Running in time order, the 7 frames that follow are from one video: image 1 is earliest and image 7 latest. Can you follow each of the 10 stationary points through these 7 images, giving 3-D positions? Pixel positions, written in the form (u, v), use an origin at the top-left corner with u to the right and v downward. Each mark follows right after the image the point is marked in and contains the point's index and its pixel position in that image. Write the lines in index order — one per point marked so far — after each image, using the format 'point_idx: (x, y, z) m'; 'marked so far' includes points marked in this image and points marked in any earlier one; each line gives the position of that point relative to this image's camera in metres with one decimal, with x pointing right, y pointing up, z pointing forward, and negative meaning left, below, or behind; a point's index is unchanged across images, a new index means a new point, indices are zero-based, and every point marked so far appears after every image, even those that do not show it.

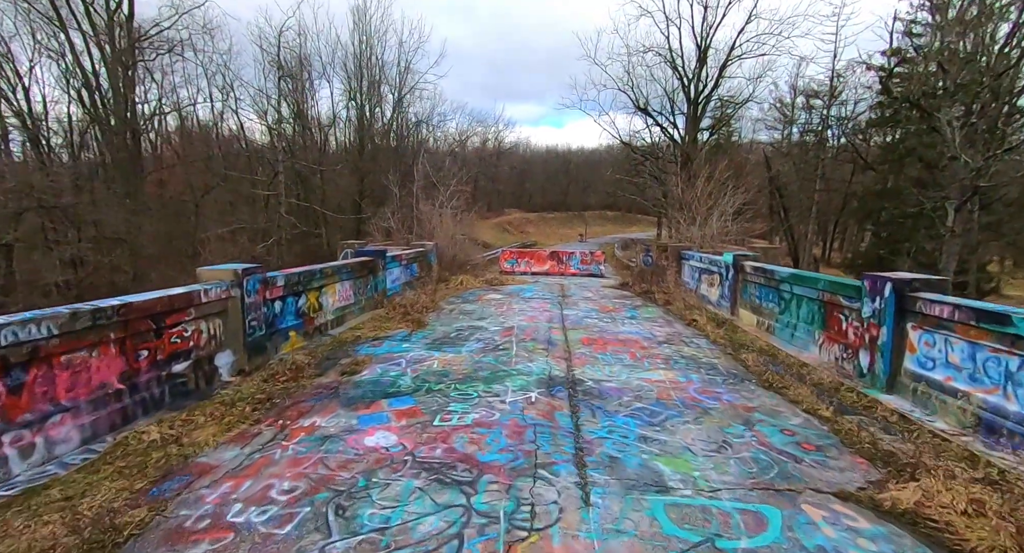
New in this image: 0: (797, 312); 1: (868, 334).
0: (+3.7, -0.5, +7.3) m
1: (+3.4, -0.6, +5.5) m
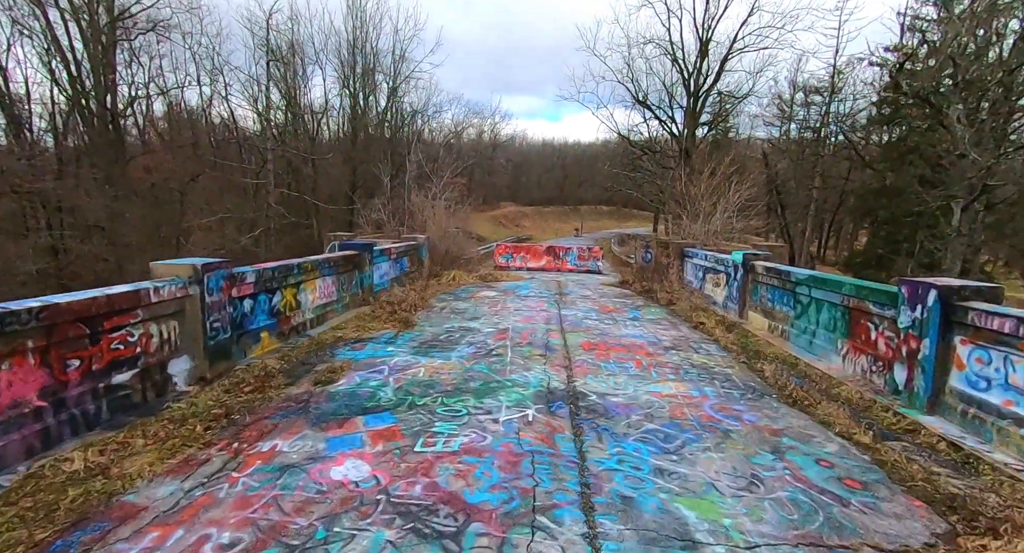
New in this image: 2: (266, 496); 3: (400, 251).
0: (+3.6, -0.5, +6.8) m
1: (+3.4, -0.6, +4.9) m
2: (-1.3, -1.1, +2.9) m
3: (-2.3, +0.5, +11.8) m
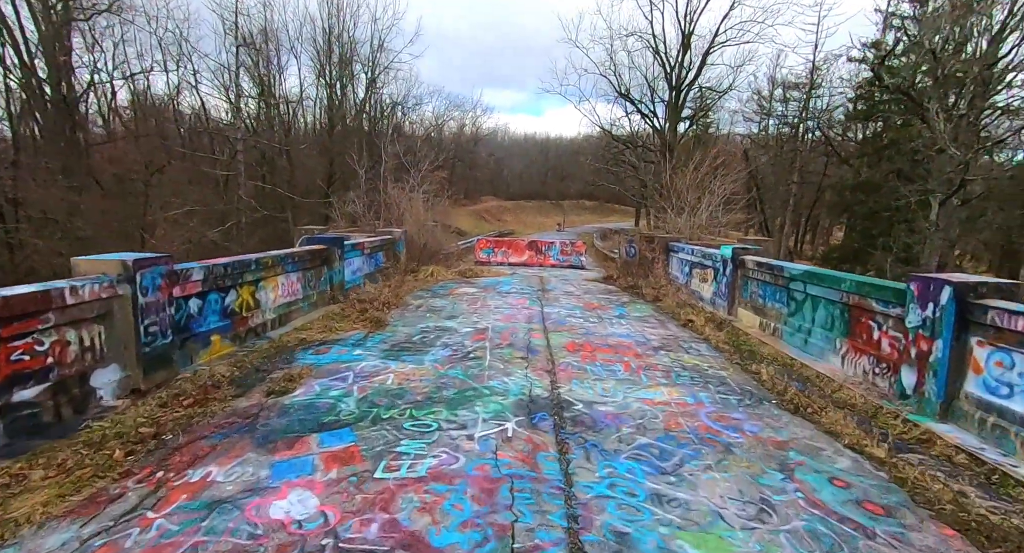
0: (+3.4, -0.4, +6.4) m
1: (+3.2, -0.6, +4.5) m
2: (-1.4, -1.1, +2.4) m
3: (-2.7, +0.6, +11.2) m
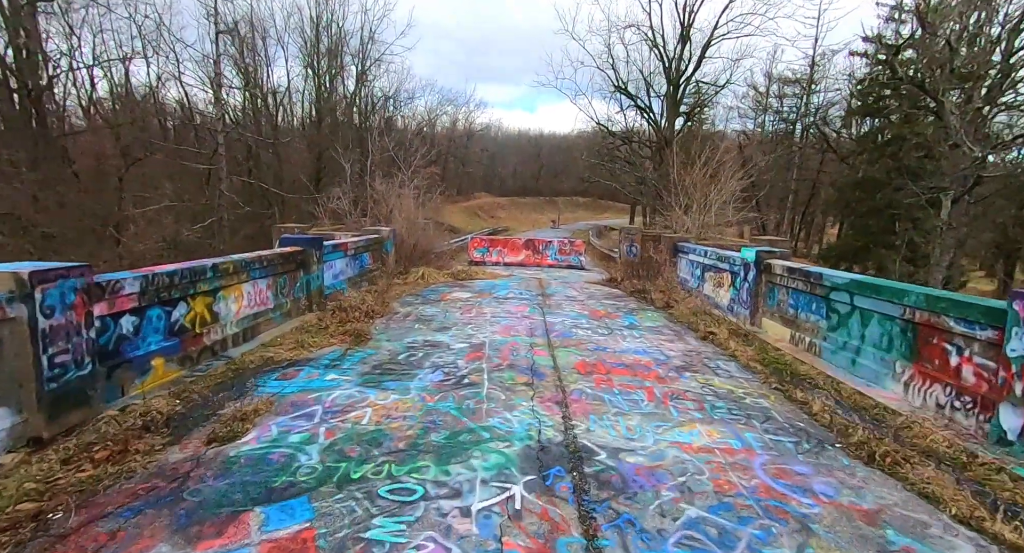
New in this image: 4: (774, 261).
0: (+3.4, -0.5, +5.5) m
1: (+3.2, -0.7, +3.7) m
2: (-1.3, -1.2, +1.5) m
3: (-2.8, +0.5, +10.3) m
4: (+3.5, +0.2, +7.6) m
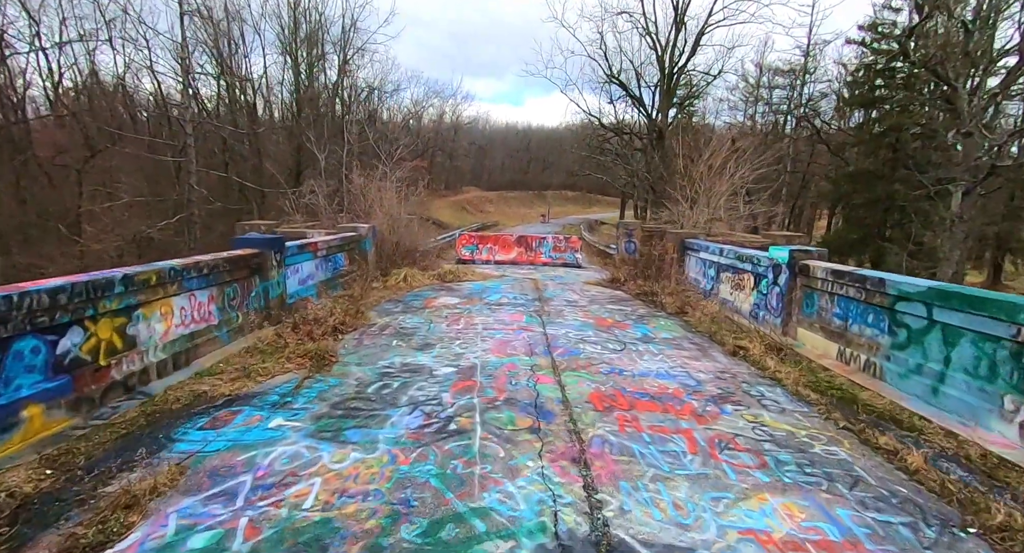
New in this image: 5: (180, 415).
0: (+3.4, -0.6, +4.5) m
1: (+3.3, -0.8, +2.6) m
2: (-1.2, -1.4, +0.3) m
3: (-2.9, +0.5, +9.1) m
4: (+3.4, +0.2, +6.5) m
5: (-2.3, -0.9, +3.9) m
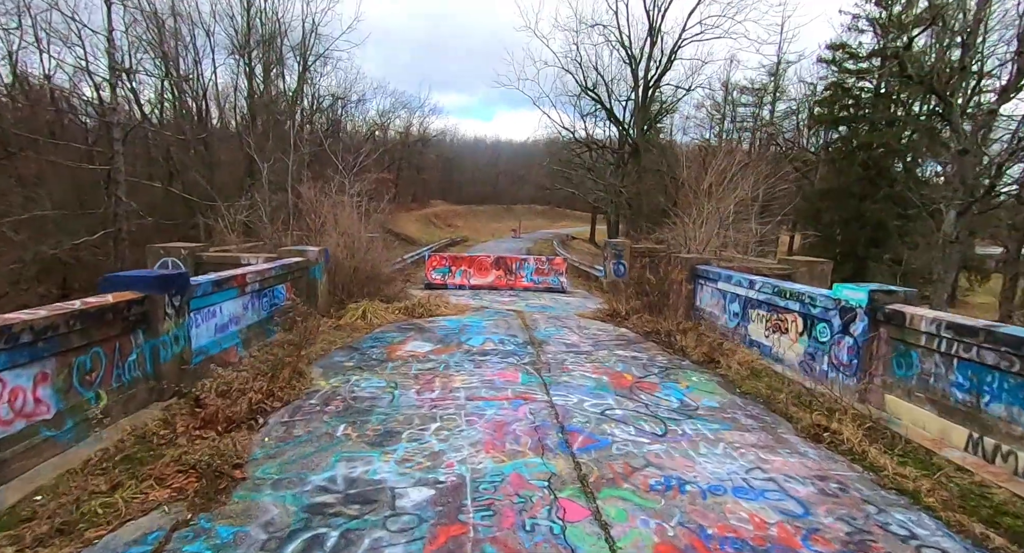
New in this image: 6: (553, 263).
0: (+3.4, -1.0, +2.8) m
1: (+3.5, -1.1, +0.9) m
2: (-0.9, -1.7, -1.6) m
3: (-3.1, 0.0, +7.1) m
4: (+3.4, -0.3, +4.9) m
5: (-2.2, -1.3, +1.9) m
6: (+1.0, +0.3, +14.4) m
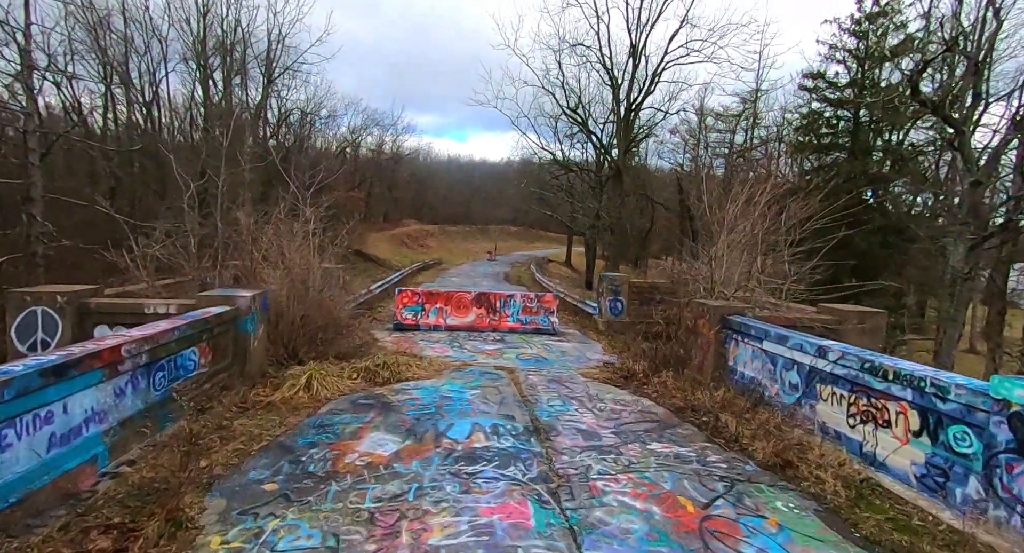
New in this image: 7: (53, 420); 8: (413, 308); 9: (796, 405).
0: (+3.6, -1.5, +1.0) m
1: (+3.7, -1.5, -0.9) m
2: (-0.5, -2.0, -3.7) m
3: (-3.1, -0.6, +5.0) m
4: (+3.5, -0.8, +3.1) m
5: (-1.9, -1.7, -0.2) m
6: (+0.7, -0.6, +12.4) m
7: (-2.9, -0.9, +3.6) m
8: (-2.2, -0.7, +12.2) m
9: (+3.1, -1.4, +6.1) m
